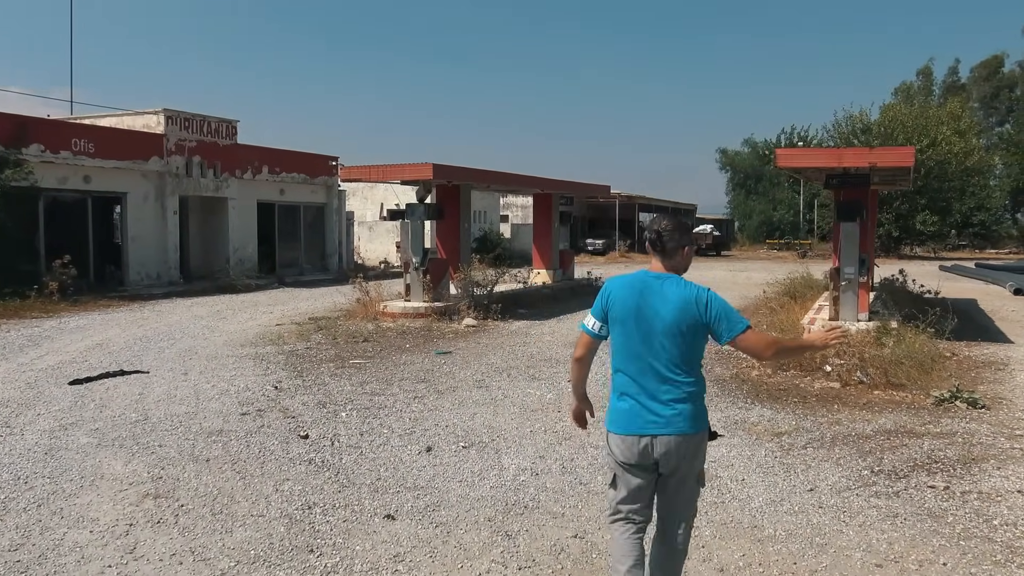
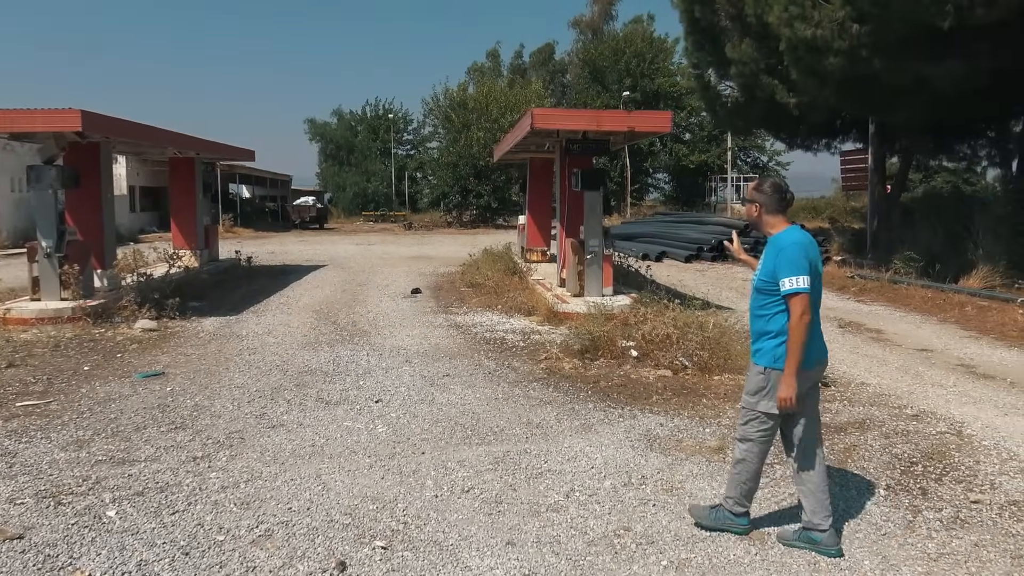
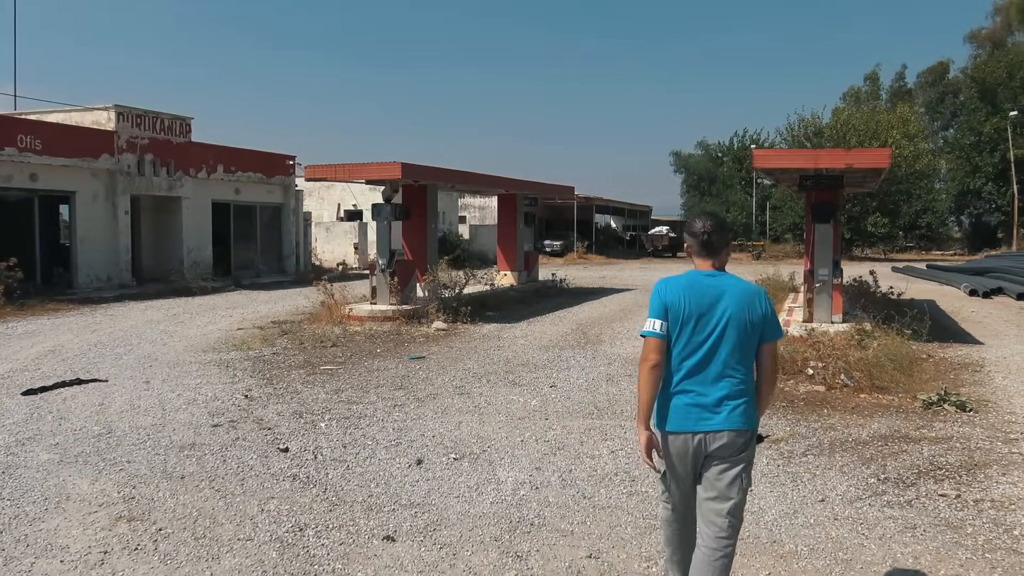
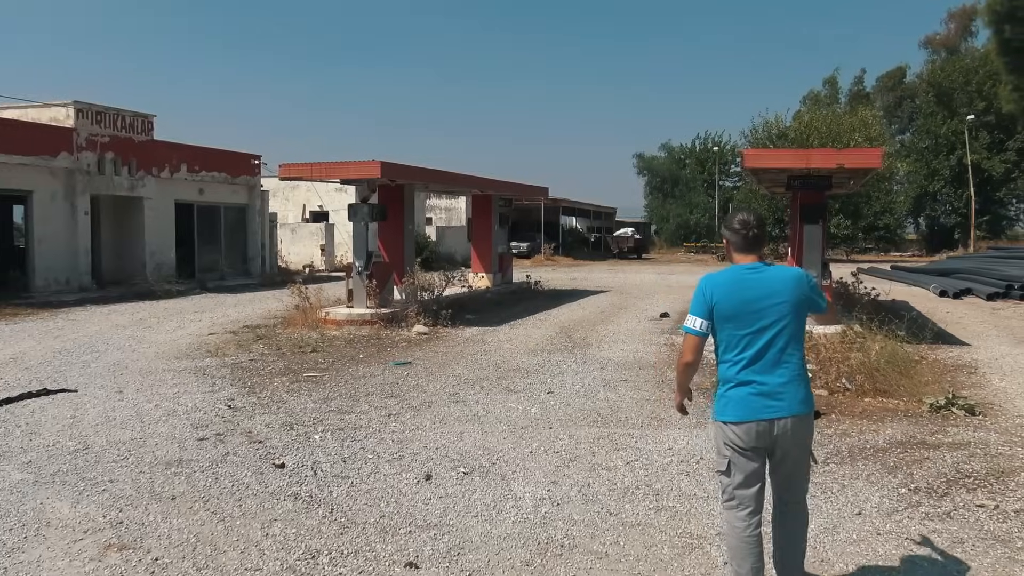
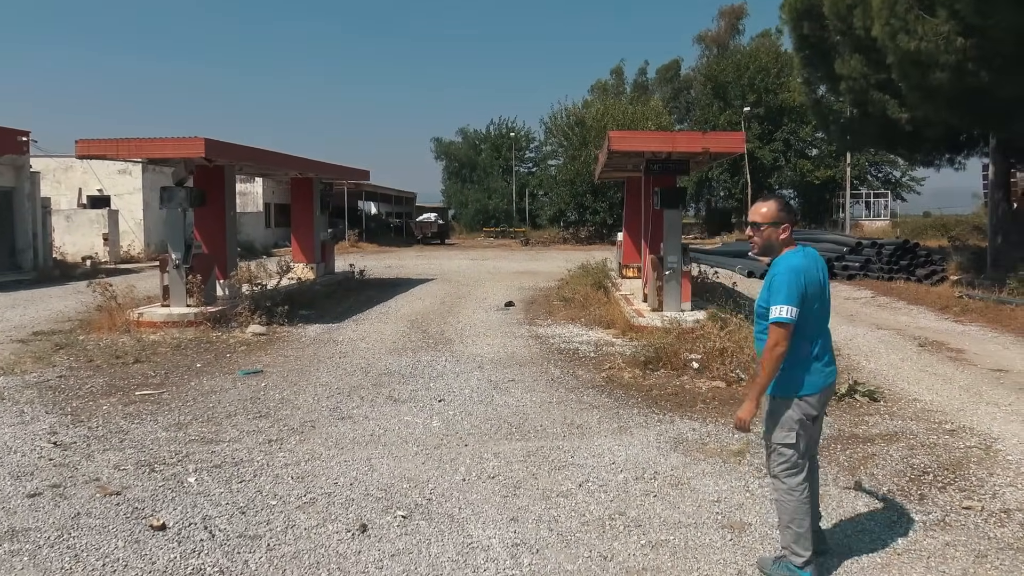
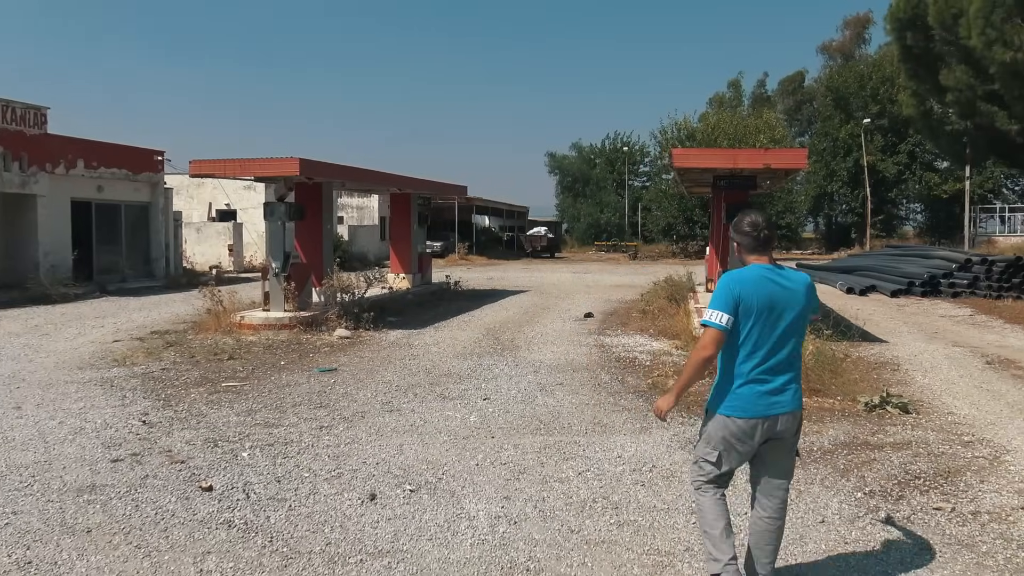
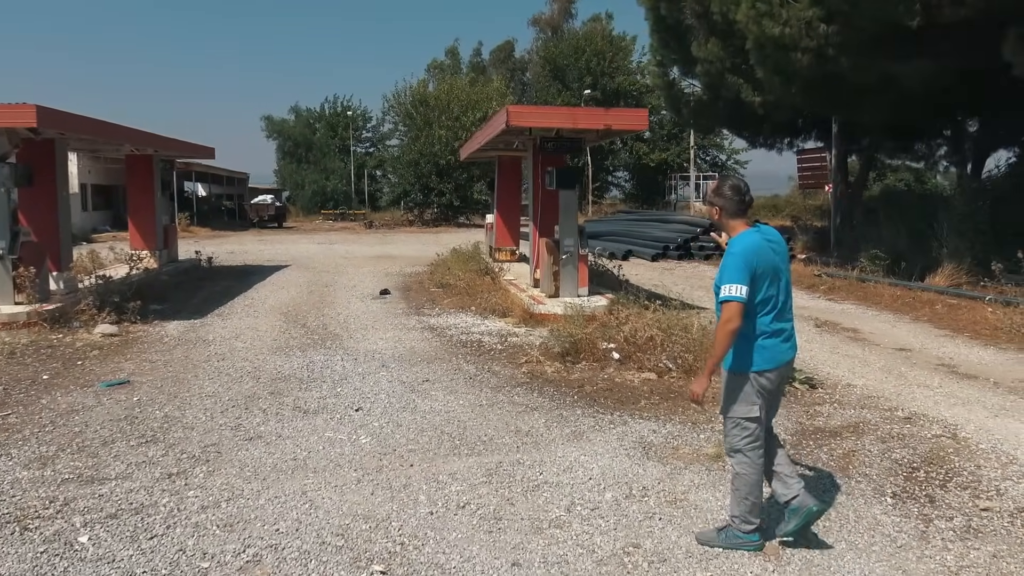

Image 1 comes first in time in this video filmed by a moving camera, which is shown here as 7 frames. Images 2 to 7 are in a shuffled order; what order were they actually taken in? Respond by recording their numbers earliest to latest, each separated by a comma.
3, 4, 6, 5, 2, 7
